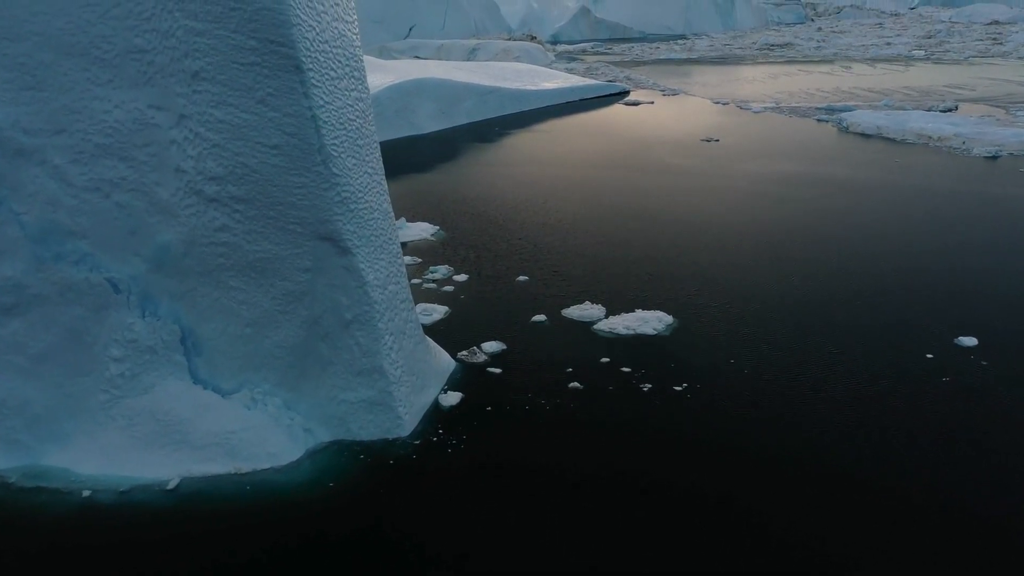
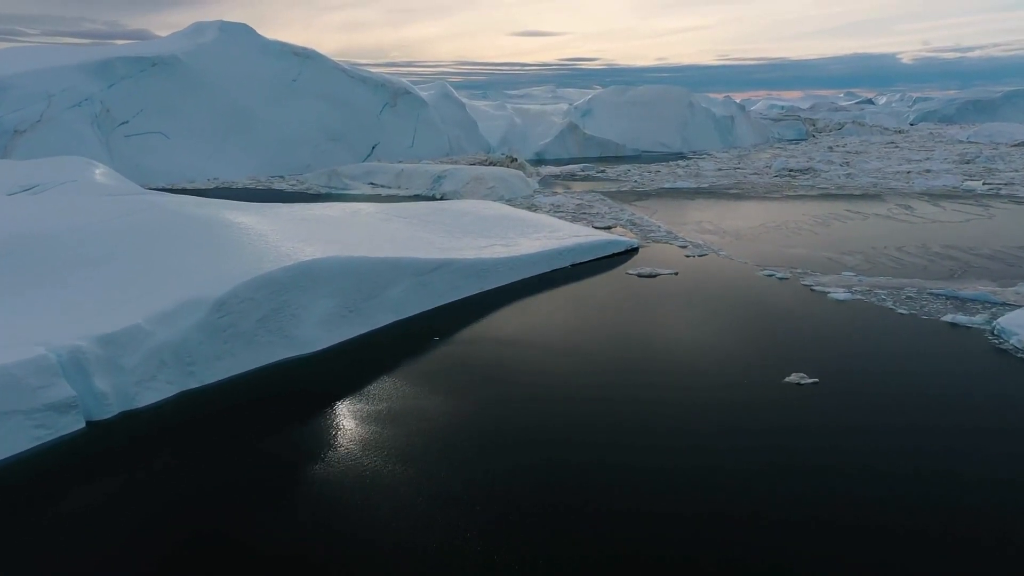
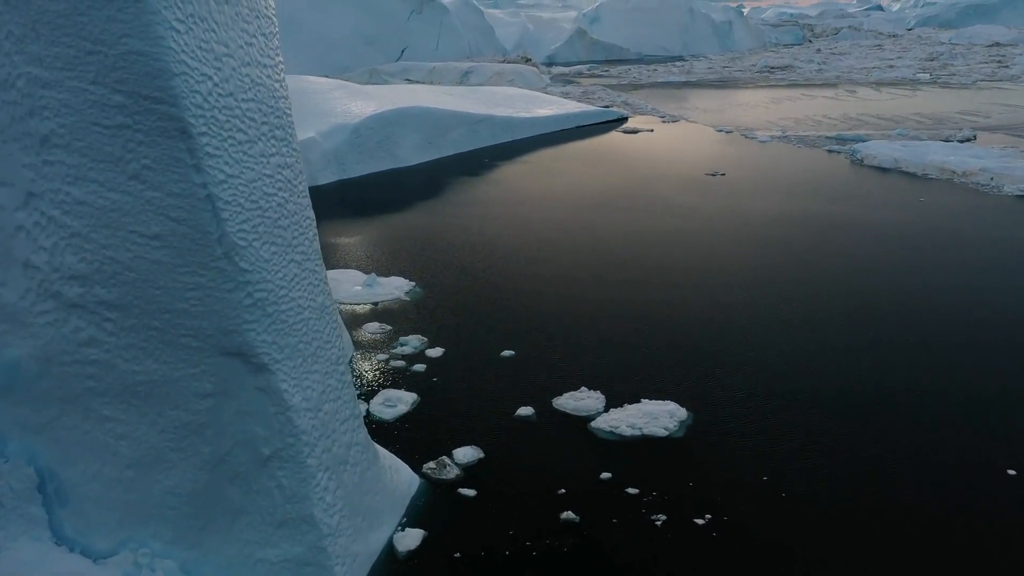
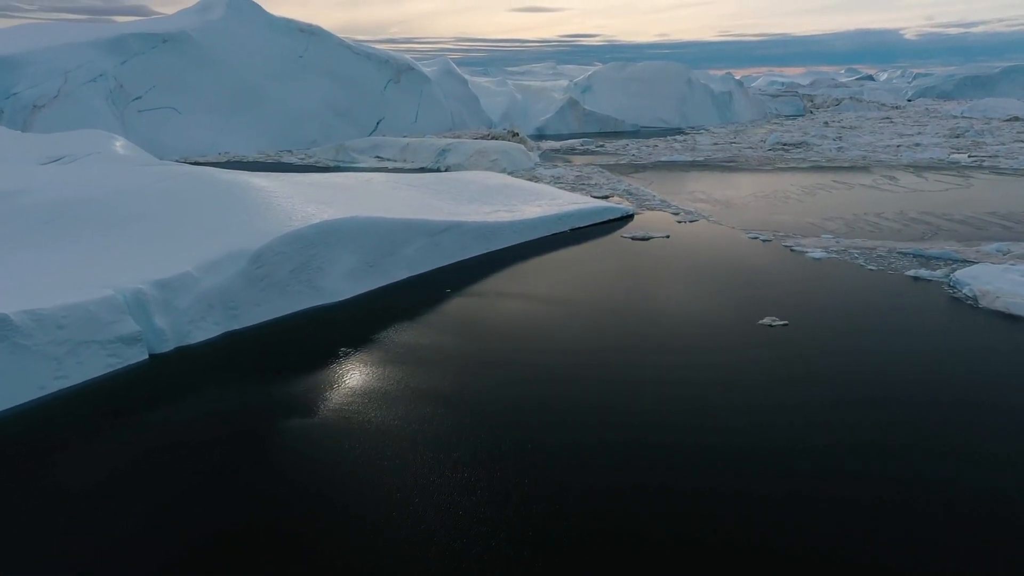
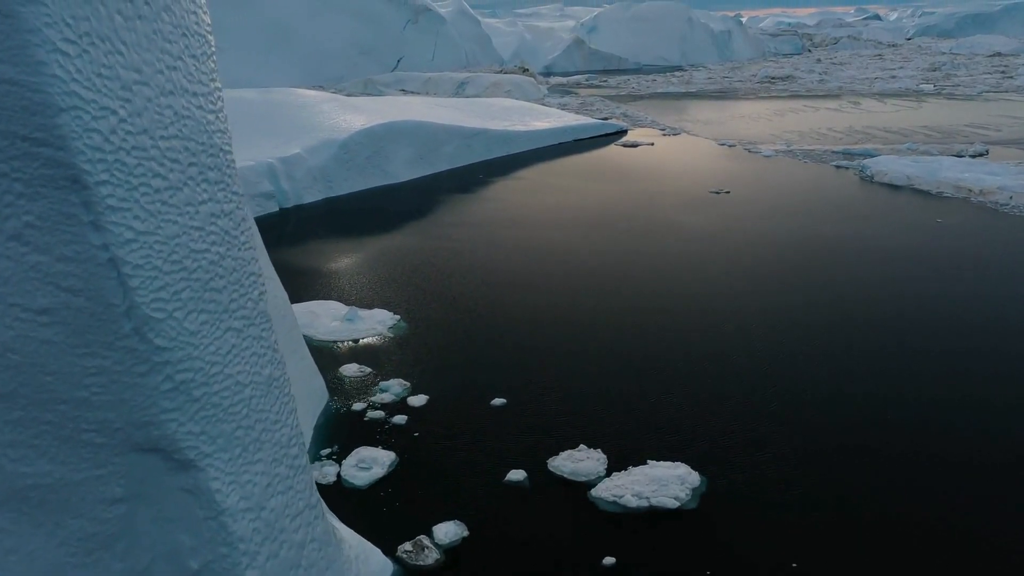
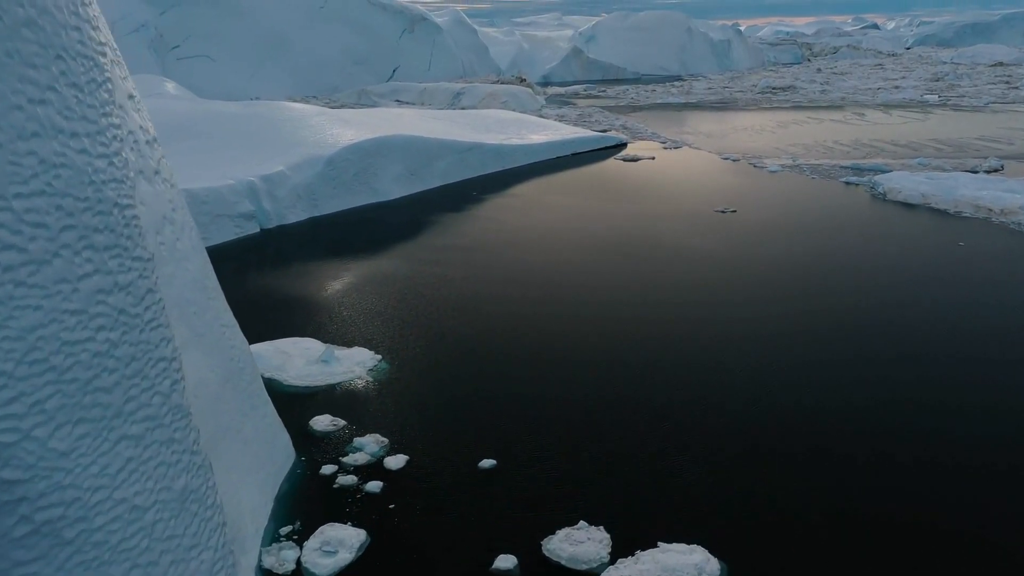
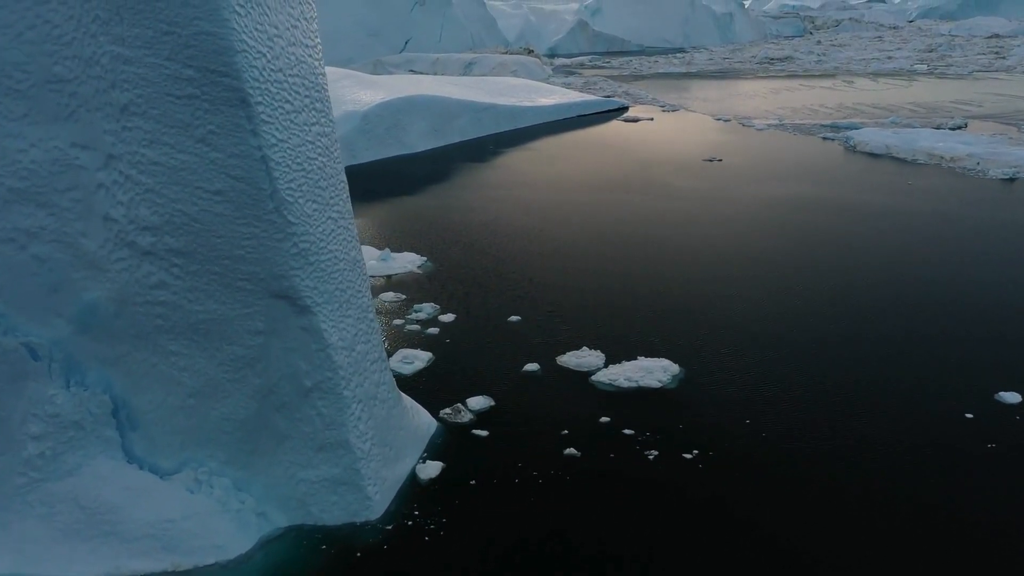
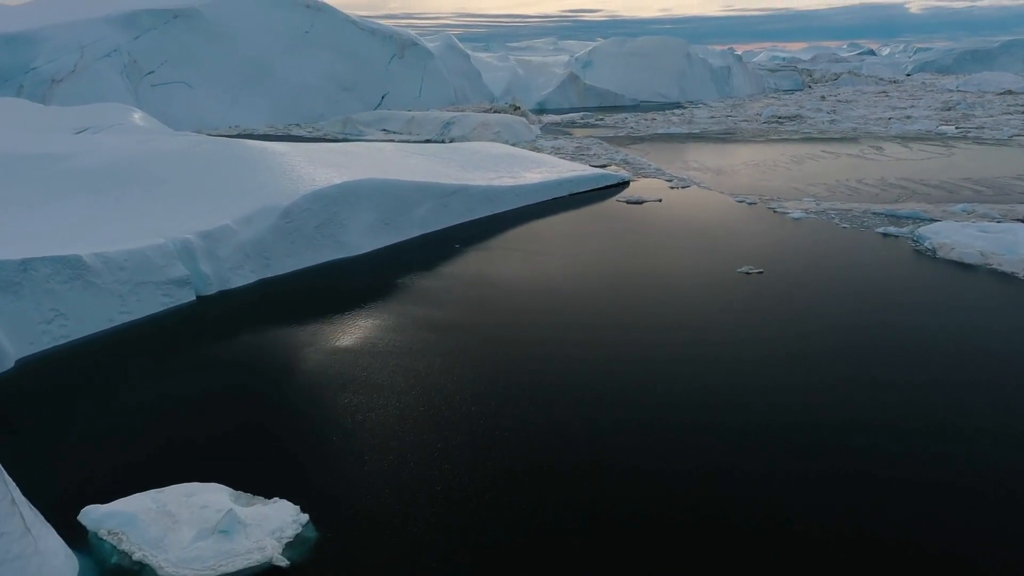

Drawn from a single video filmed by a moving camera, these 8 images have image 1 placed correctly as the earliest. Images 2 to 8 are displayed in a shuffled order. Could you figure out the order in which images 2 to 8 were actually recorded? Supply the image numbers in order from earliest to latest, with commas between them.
7, 3, 5, 6, 8, 4, 2
